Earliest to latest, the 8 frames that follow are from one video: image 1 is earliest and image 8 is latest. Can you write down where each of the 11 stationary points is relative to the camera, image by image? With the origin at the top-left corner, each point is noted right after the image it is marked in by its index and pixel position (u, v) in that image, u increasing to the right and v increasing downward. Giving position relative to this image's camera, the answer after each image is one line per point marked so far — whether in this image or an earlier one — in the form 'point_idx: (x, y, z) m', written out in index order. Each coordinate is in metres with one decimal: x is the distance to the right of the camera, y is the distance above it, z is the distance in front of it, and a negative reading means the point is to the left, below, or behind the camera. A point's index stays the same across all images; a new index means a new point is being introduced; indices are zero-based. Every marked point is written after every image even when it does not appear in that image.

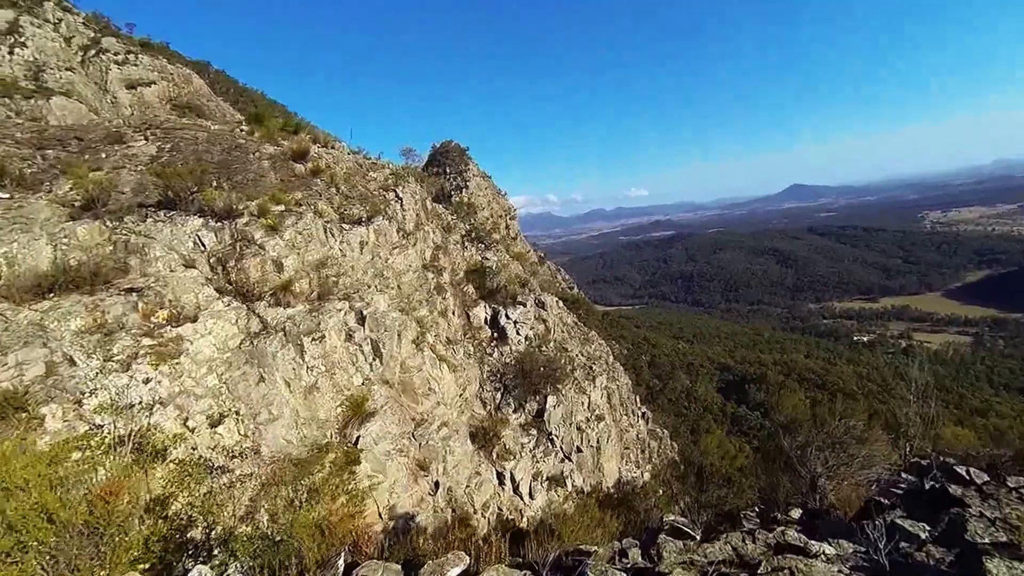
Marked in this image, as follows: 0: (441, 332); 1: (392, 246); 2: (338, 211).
0: (-3.5, -2.1, +17.6) m
1: (-5.3, +1.5, +17.6) m
2: (-6.9, +2.8, +16.3) m
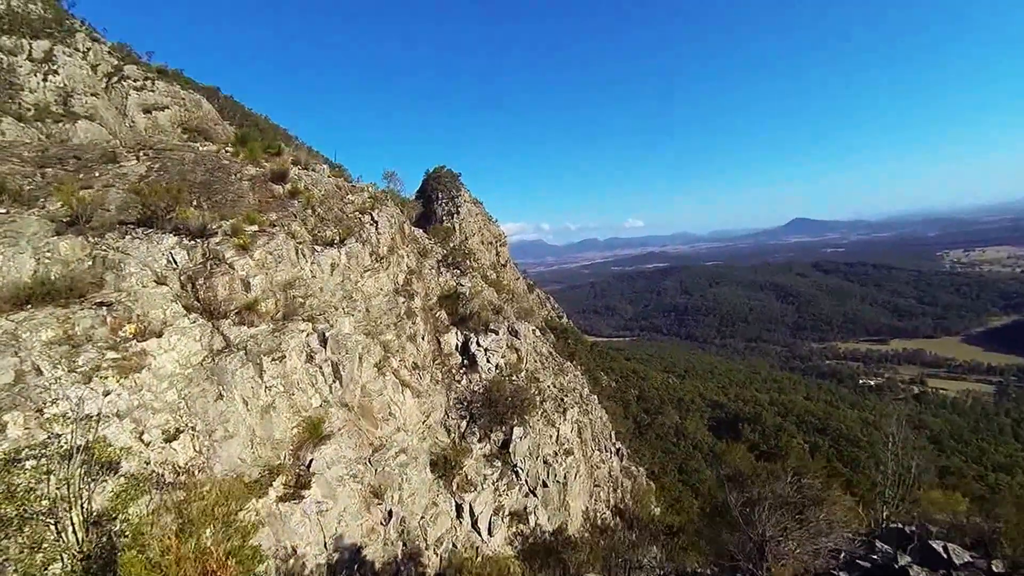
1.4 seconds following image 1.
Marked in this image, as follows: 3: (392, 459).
0: (-4.4, -2.9, +17.4) m
1: (-6.1, +0.7, +17.6) m
2: (-7.7, +2.1, +16.5) m
3: (-4.3, -6.0, +15.2) m
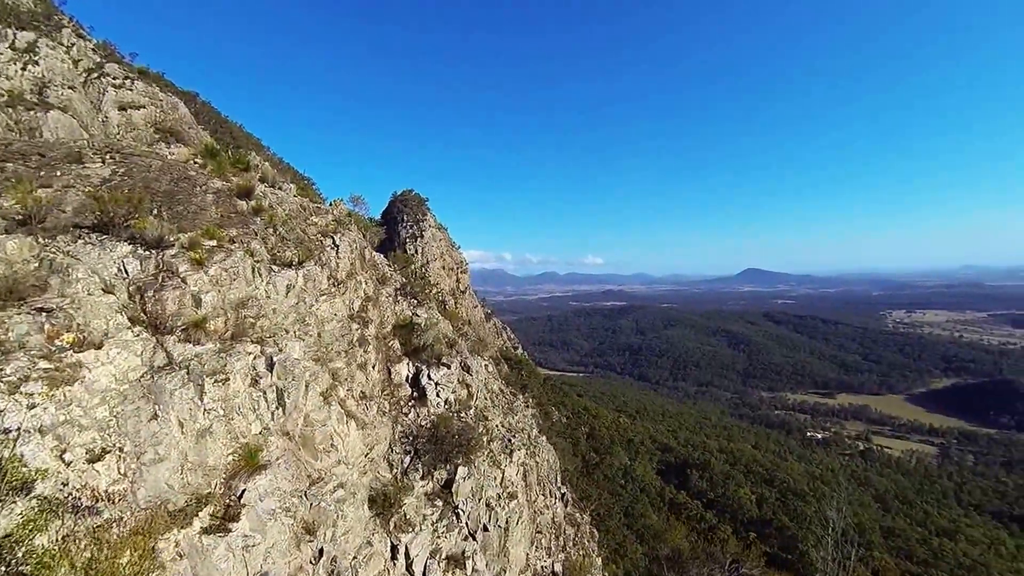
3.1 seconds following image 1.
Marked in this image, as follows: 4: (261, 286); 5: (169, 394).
0: (-6.1, -4.0, +17.0) m
1: (-7.6, -0.3, +17.4) m
2: (-9.1, +1.3, +16.4) m
3: (-6.1, -6.9, +14.6) m
4: (-8.9, +0.1, +15.3) m
5: (-9.9, -3.1, +12.4) m
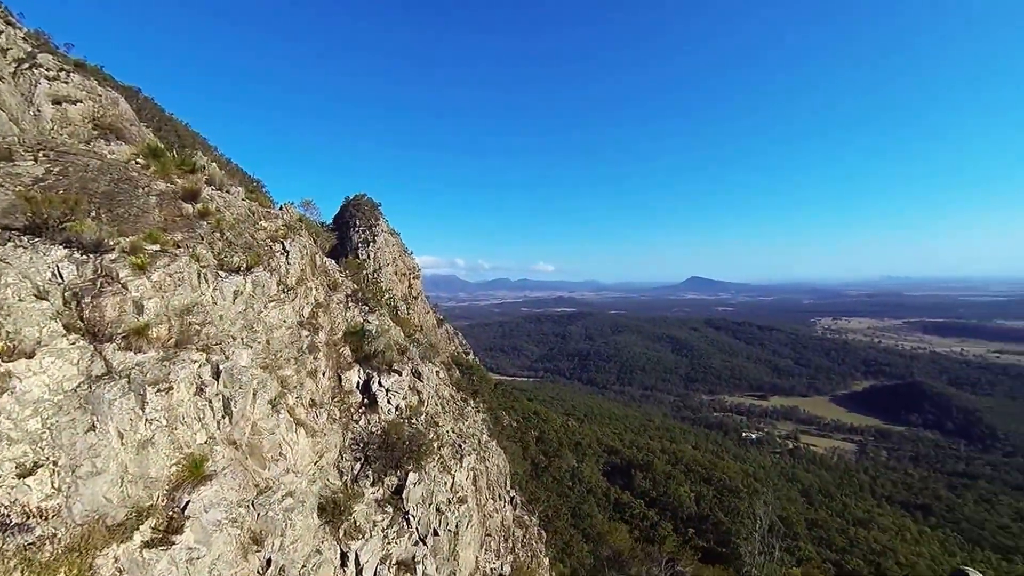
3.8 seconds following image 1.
0: (-7.9, -4.2, +16.9) m
1: (-9.4, -0.5, +17.2) m
2: (-10.8, +1.1, +16.0) m
3: (-7.8, -7.1, +14.5) m
4: (-10.5, -0.1, +15.0) m
5: (-11.3, -3.3, +12.0) m
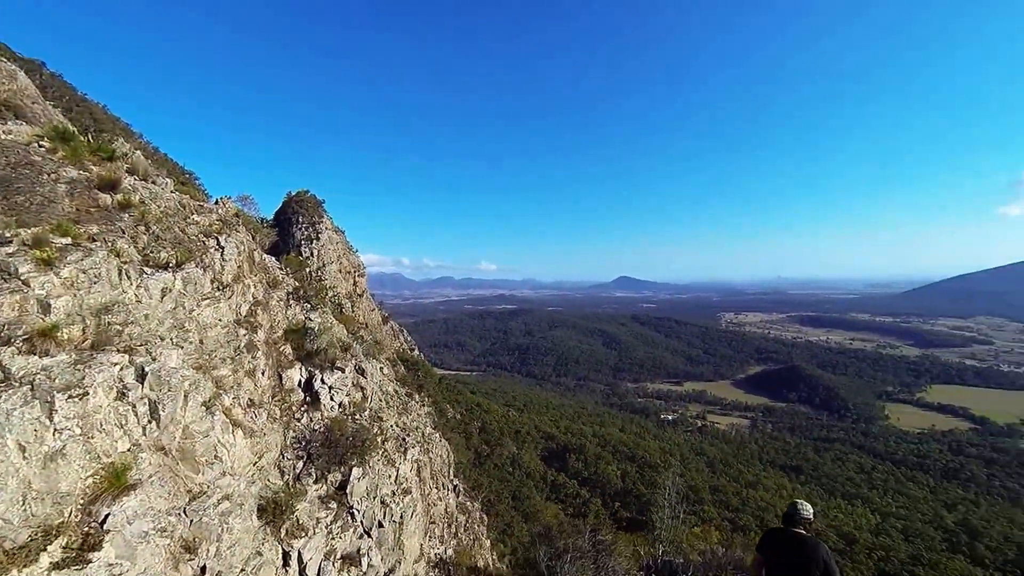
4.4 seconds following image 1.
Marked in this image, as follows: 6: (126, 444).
0: (-10.2, -4.0, +16.4) m
1: (-11.7, -0.3, +16.4) m
2: (-12.9, +1.2, +15.0) m
3: (-9.7, -7.1, +14.1) m
4: (-12.4, 0.0, +14.0) m
5: (-12.8, -3.2, +11.0) m
6: (-11.3, -4.6, +12.9) m
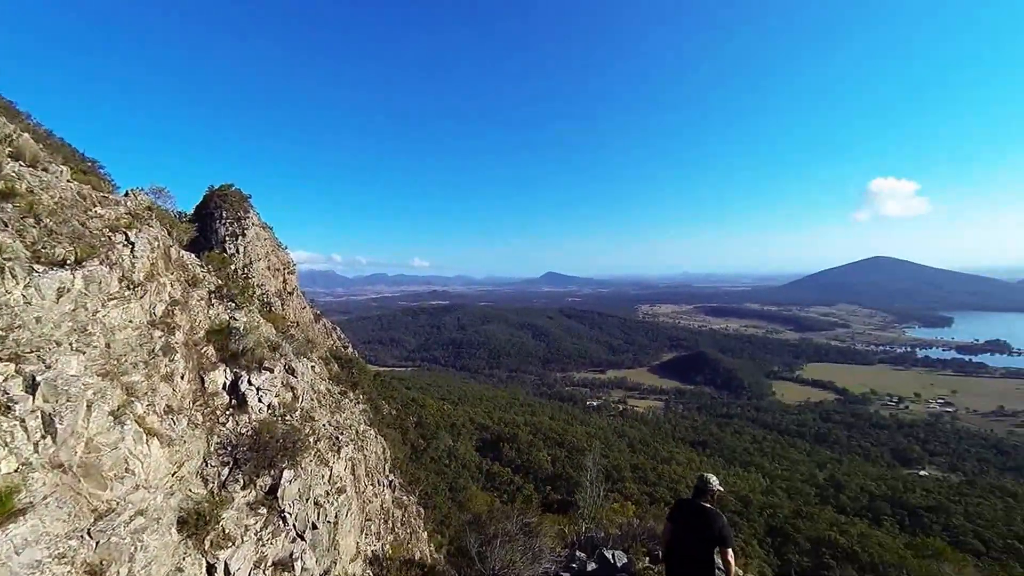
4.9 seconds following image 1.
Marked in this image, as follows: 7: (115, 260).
0: (-12.5, -4.0, +15.3) m
1: (-14.1, -0.3, +15.0) m
2: (-15.0, +1.2, +13.4) m
3: (-11.7, -7.0, +13.0) m
4: (-14.4, 0.0, +12.5) m
5: (-14.3, -3.2, +9.5) m
6: (-13.1, -4.6, +11.6) m
7: (-14.6, +1.0, +15.8) m
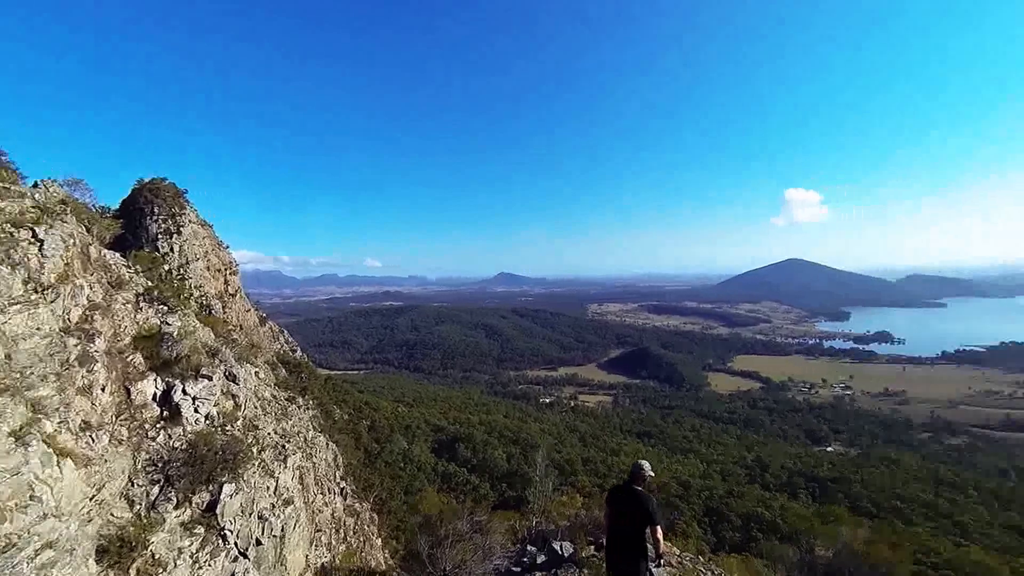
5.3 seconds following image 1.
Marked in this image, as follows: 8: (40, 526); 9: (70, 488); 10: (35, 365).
0: (-13.9, -4.0, +13.5) m
1: (-15.3, -0.3, +13.0) m
2: (-16.1, +1.2, +11.3) m
3: (-12.6, -7.0, +11.4) m
4: (-15.3, 0.0, +10.6) m
5: (-14.7, -3.2, +7.6) m
6: (-13.9, -4.6, +9.8) m
7: (-16.0, +1.0, +13.8) m
8: (-12.9, -6.5, +11.9) m
9: (-13.1, -5.9, +12.8) m
10: (-14.6, -2.3, +13.1) m
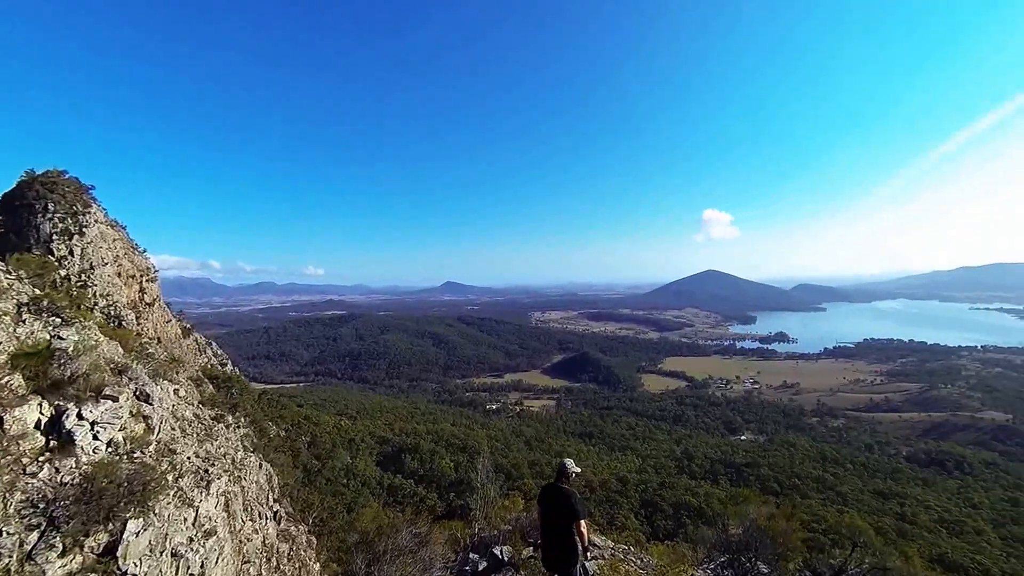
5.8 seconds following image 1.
0: (-15.0, -4.2, +11.3) m
1: (-16.4, -0.5, +10.6) m
2: (-16.8, +1.2, +8.9) m
3: (-13.4, -7.1, +9.3) m
4: (-15.9, -0.1, +8.2) m
5: (-14.8, -3.2, +5.3) m
6: (-14.3, -4.6, +7.6) m
7: (-17.2, +0.8, +11.4) m
8: (-13.8, -6.6, +9.8) m
9: (-14.0, -6.0, +10.6) m
10: (-15.6, -2.4, +10.8) m
